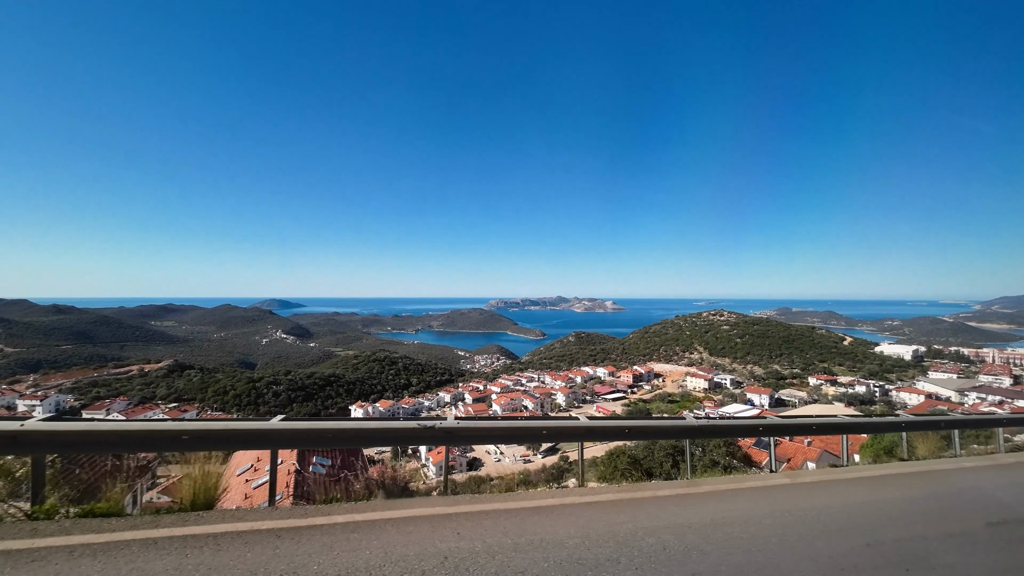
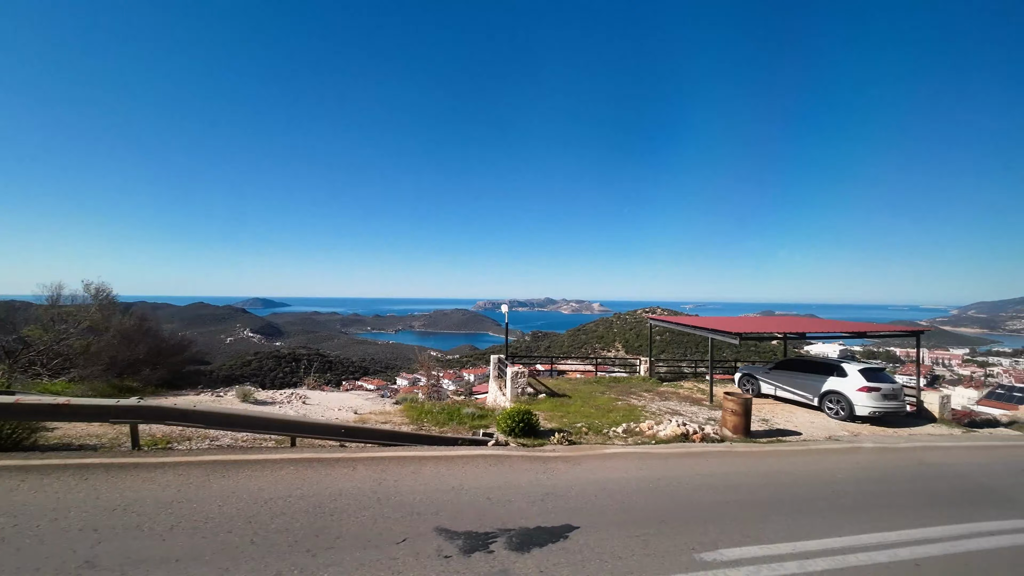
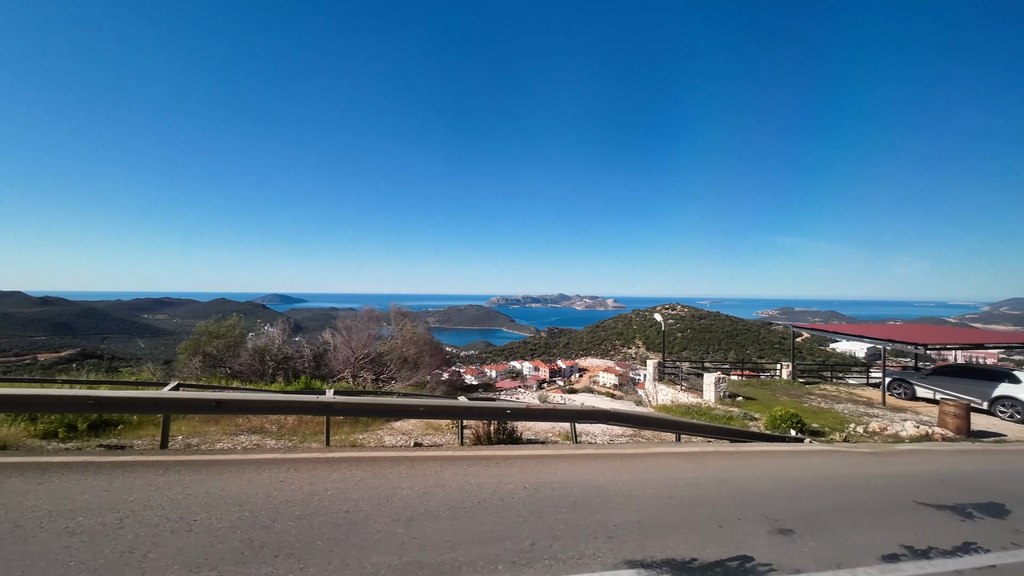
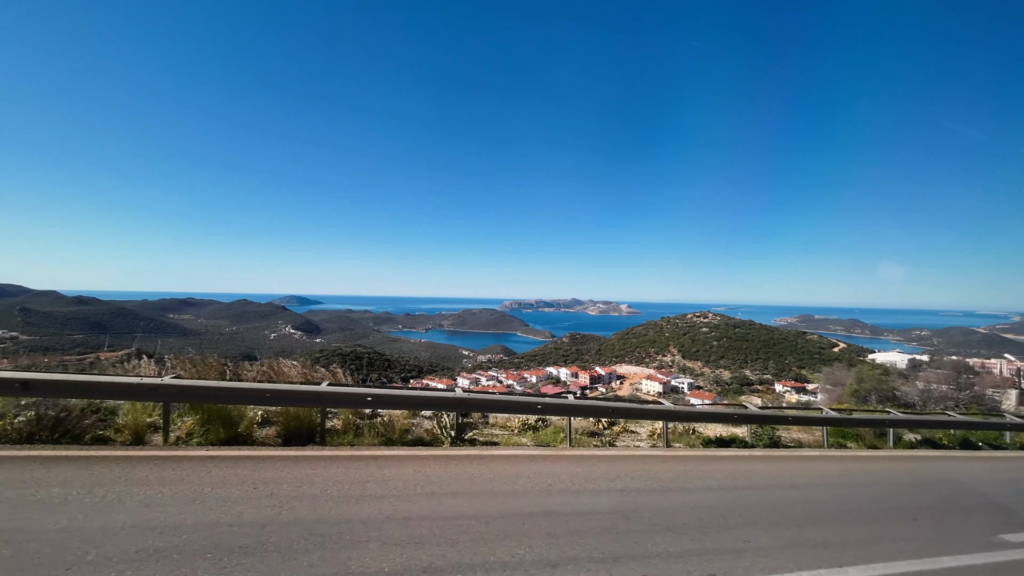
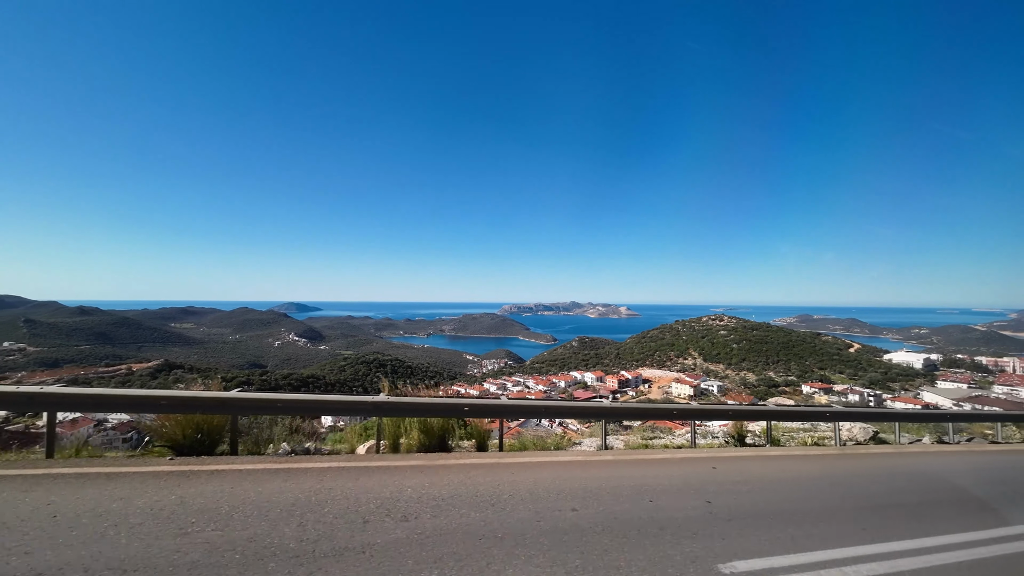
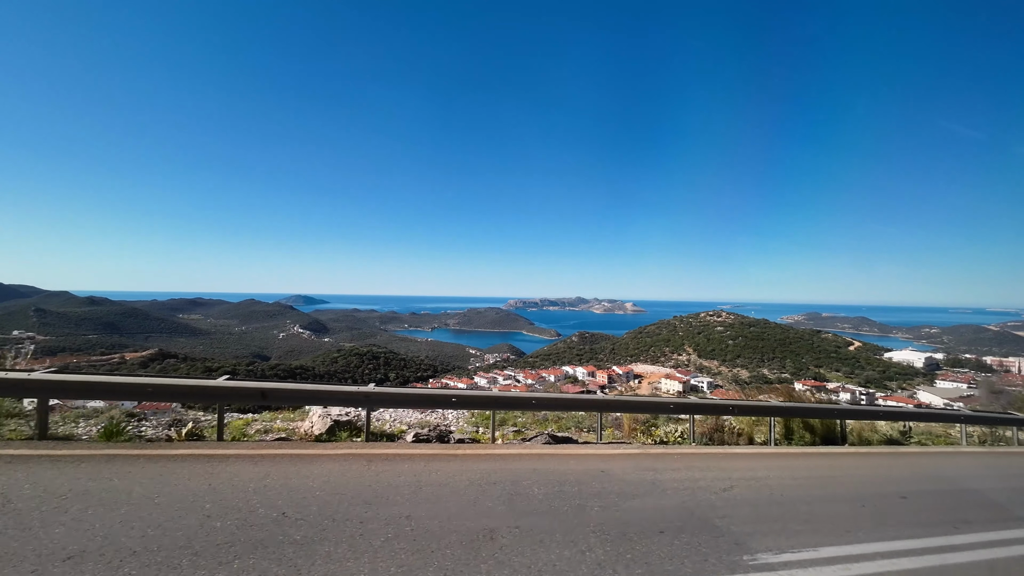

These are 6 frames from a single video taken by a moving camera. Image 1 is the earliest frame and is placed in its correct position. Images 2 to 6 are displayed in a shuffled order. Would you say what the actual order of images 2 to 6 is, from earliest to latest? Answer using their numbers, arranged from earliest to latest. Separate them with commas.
5, 6, 4, 3, 2
